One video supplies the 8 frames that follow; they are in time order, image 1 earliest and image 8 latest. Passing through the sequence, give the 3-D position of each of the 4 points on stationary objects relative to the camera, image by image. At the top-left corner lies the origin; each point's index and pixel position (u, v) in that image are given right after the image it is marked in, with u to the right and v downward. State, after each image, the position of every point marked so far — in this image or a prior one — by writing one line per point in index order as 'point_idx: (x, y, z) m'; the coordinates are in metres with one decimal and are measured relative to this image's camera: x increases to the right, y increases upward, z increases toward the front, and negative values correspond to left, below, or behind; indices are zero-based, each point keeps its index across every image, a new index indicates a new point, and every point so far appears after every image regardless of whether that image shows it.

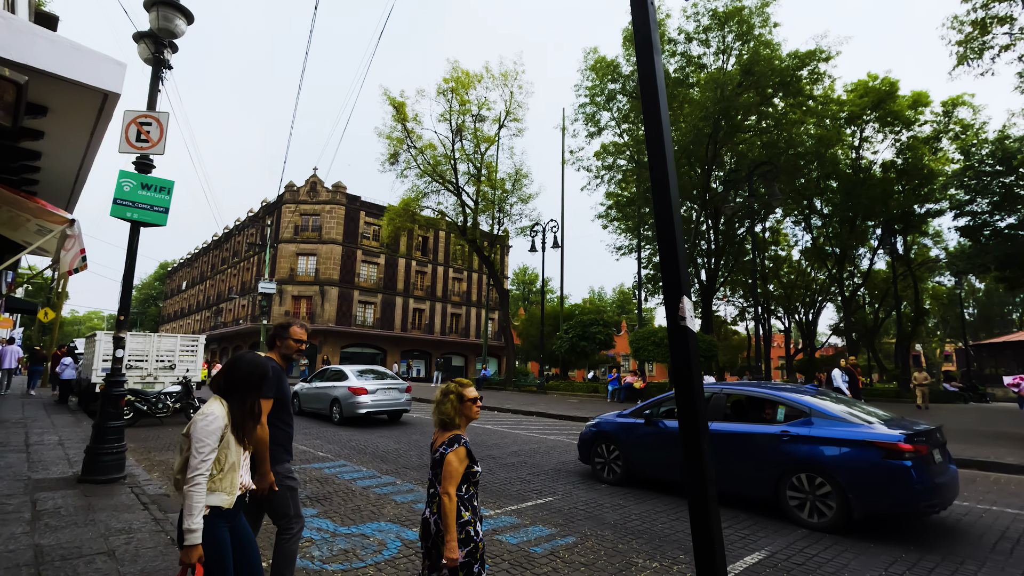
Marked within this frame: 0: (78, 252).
0: (-3.4, +0.3, +4.2) m
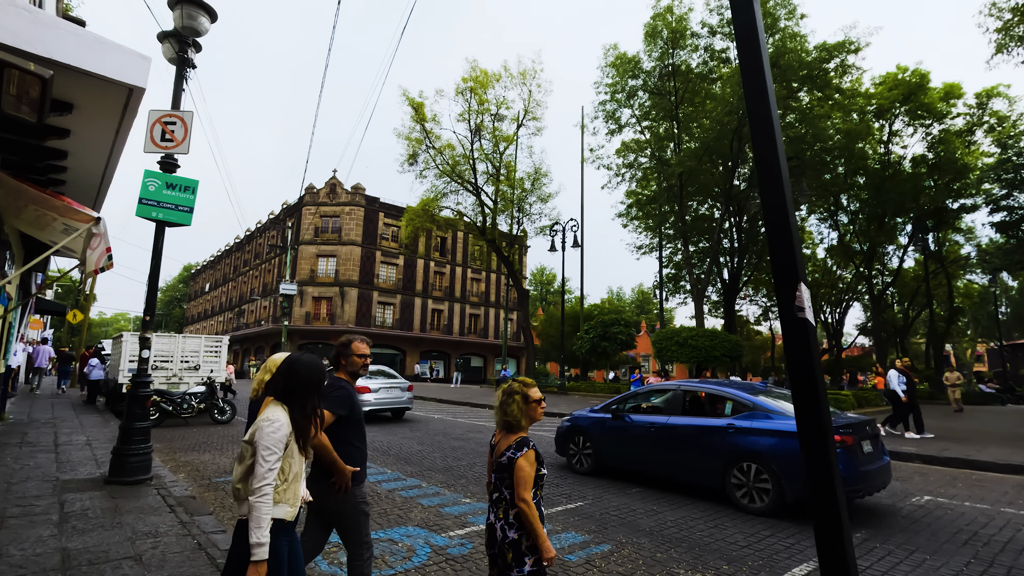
0: (-3.2, +0.3, +4.2) m
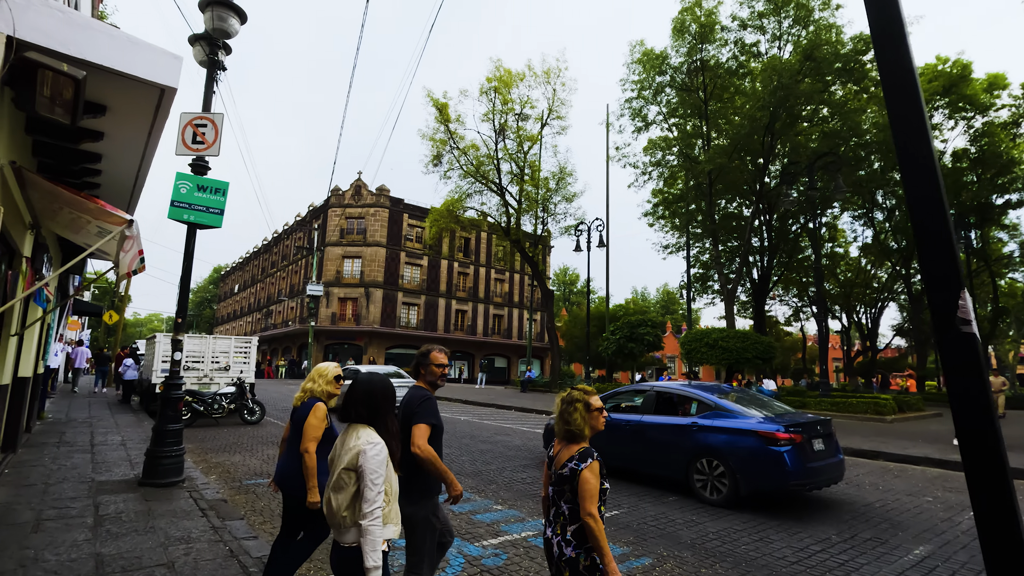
0: (-2.9, +0.3, +4.1) m
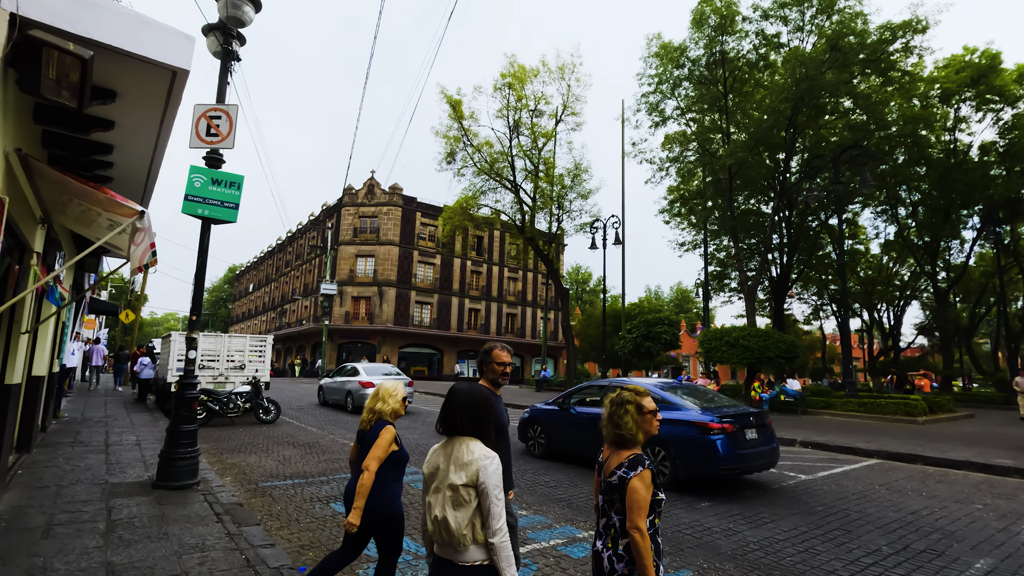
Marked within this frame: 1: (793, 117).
0: (-2.7, +0.3, +3.9) m
1: (+8.9, +5.4, +16.9) m
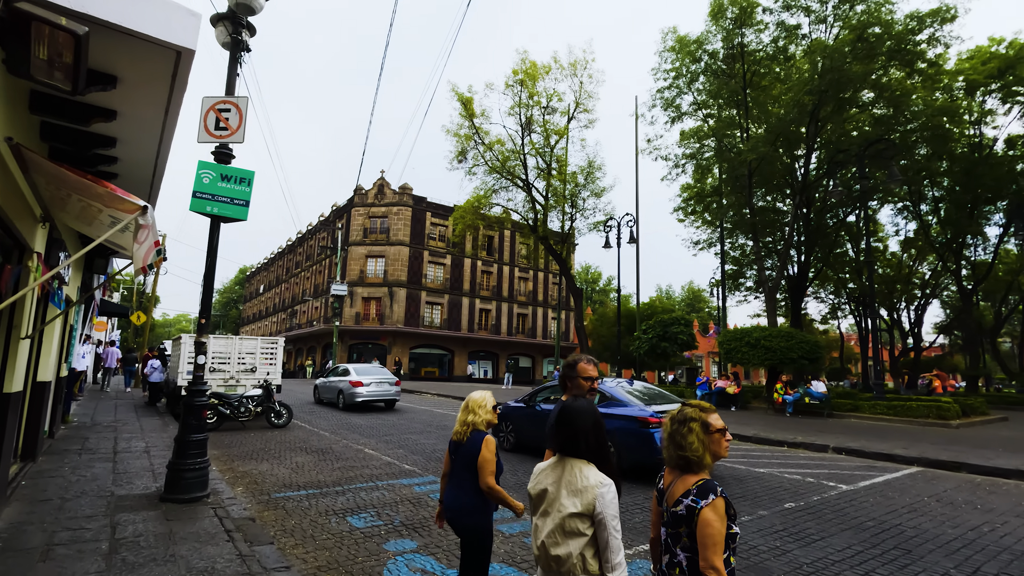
0: (-2.4, +0.3, +3.6) m
1: (+9.3, +5.4, +16.4) m
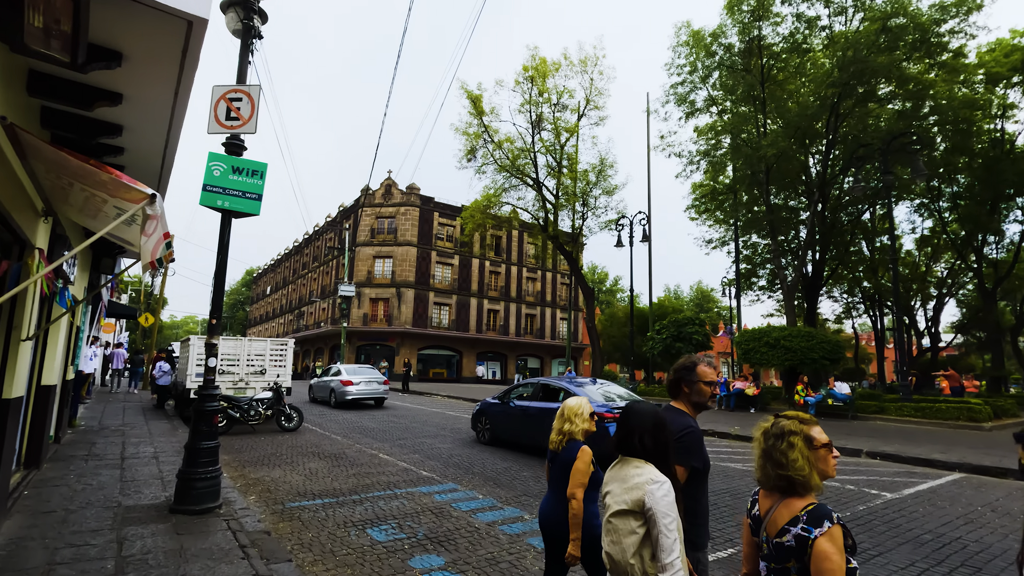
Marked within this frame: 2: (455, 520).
0: (-2.2, +0.3, +3.3) m
1: (+9.7, +5.5, +16.0) m
2: (-0.6, -2.3, +5.3) m
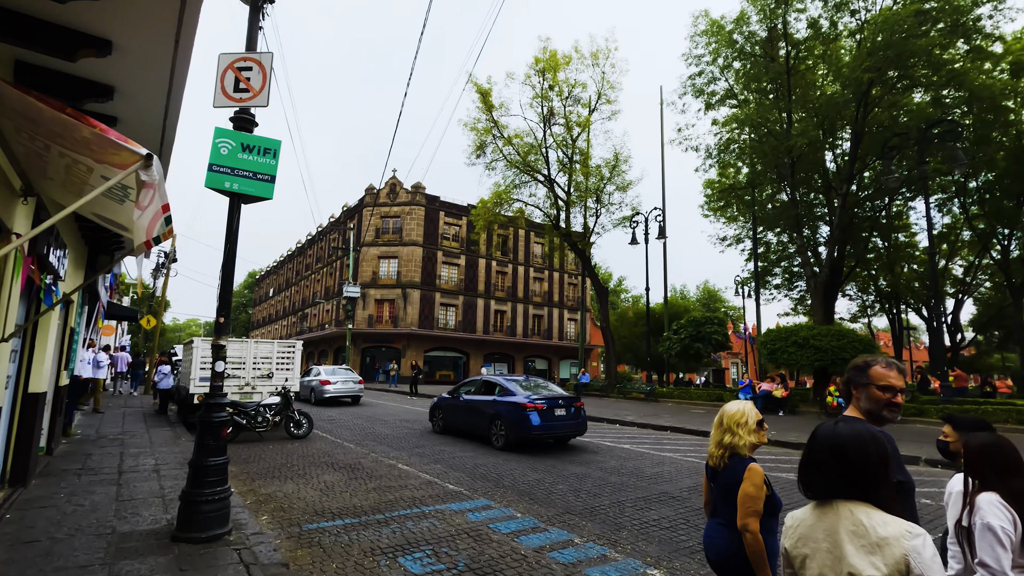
0: (-1.8, +0.4, +2.7) m
1: (+10.1, +5.6, +15.3) m
2: (-0.1, -2.2, +4.6) m
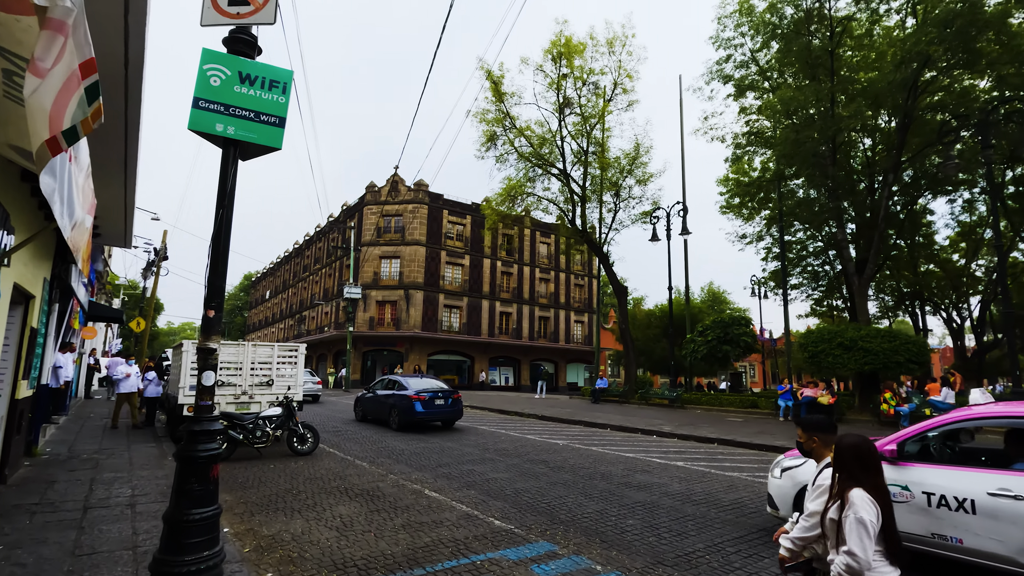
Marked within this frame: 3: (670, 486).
0: (-1.1, +0.5, +1.5) m
1: (+10.6, +5.6, +14.2) m
2: (+0.5, -2.1, +3.4) m
3: (+2.1, -2.6, +7.0) m
